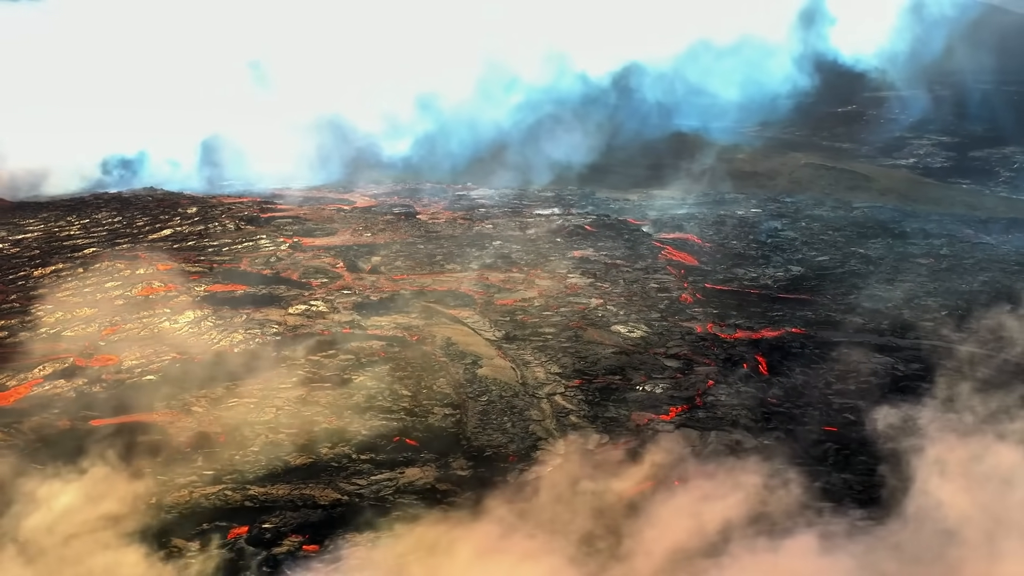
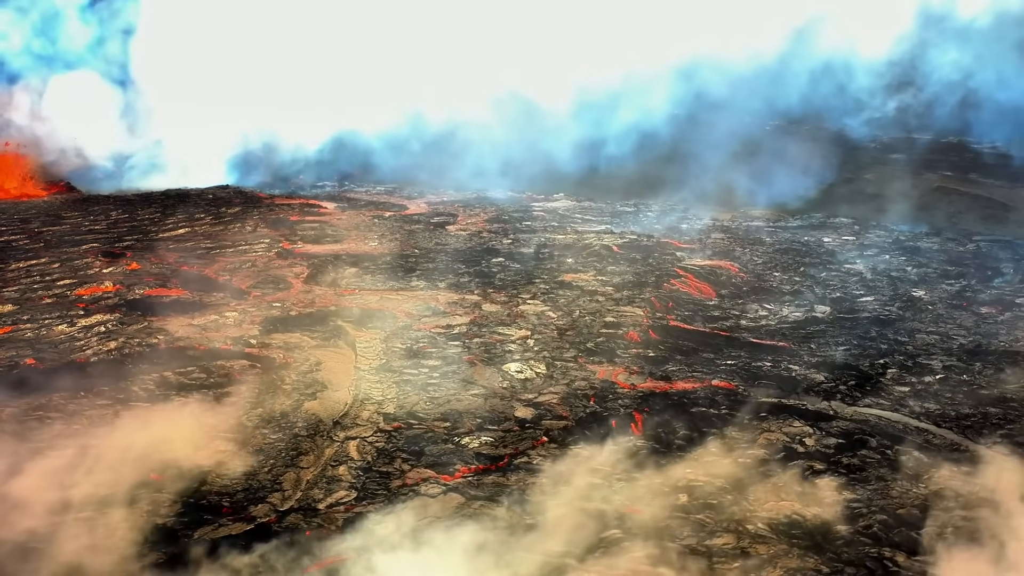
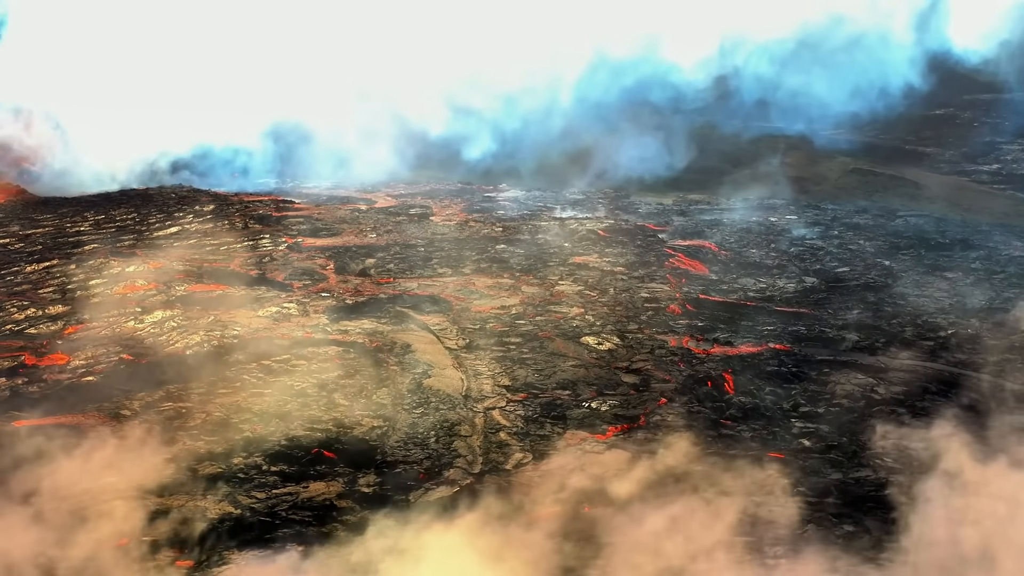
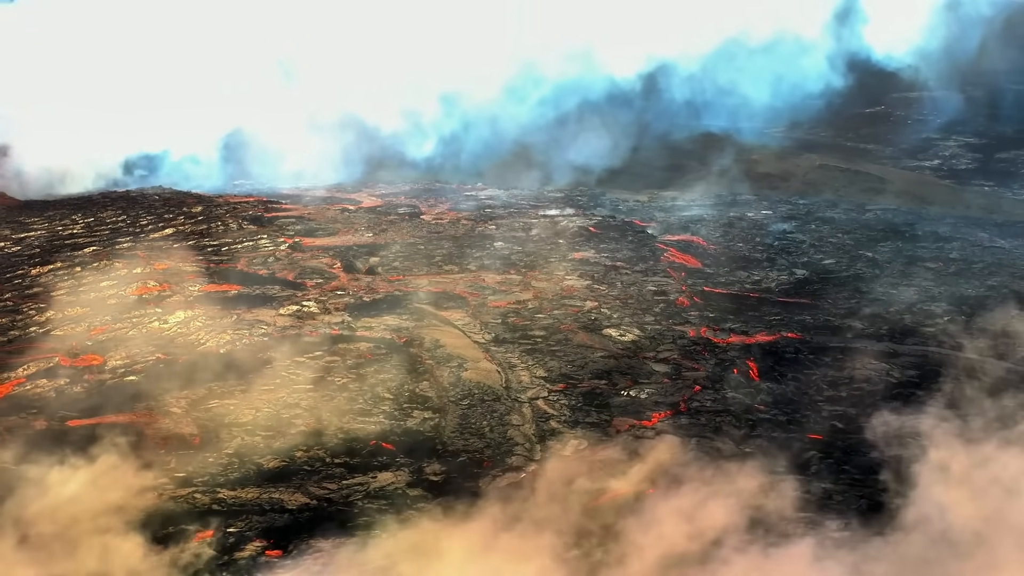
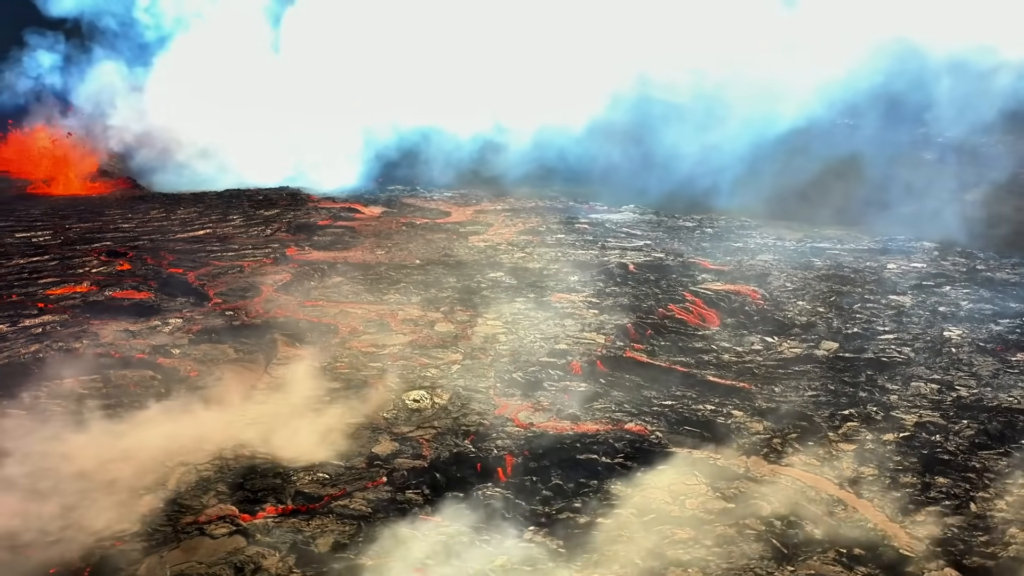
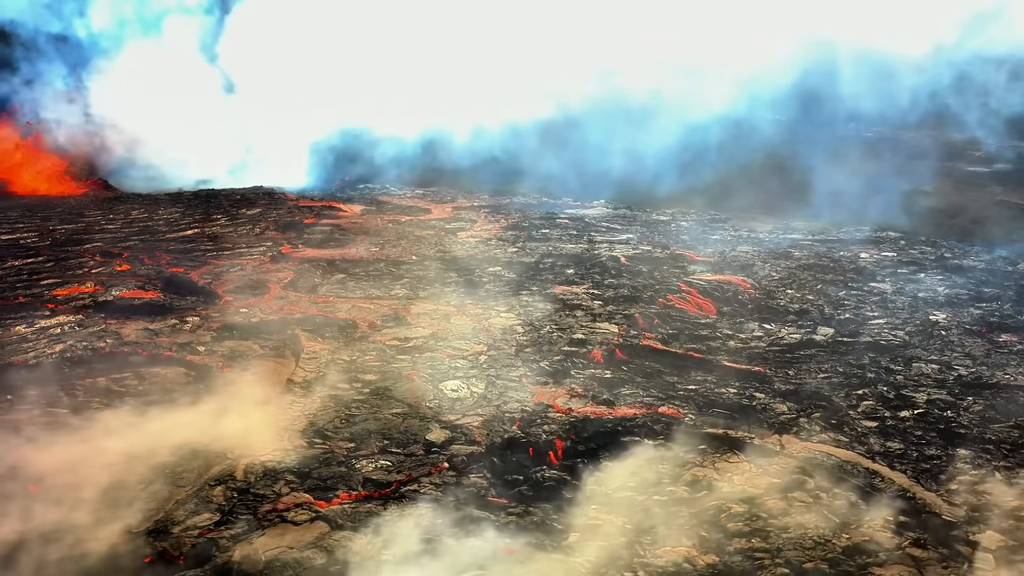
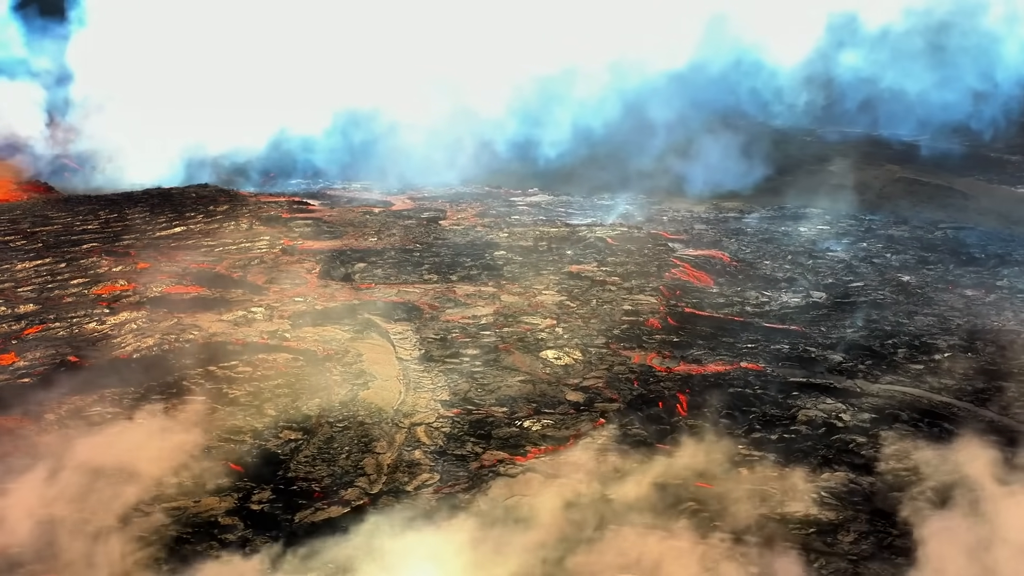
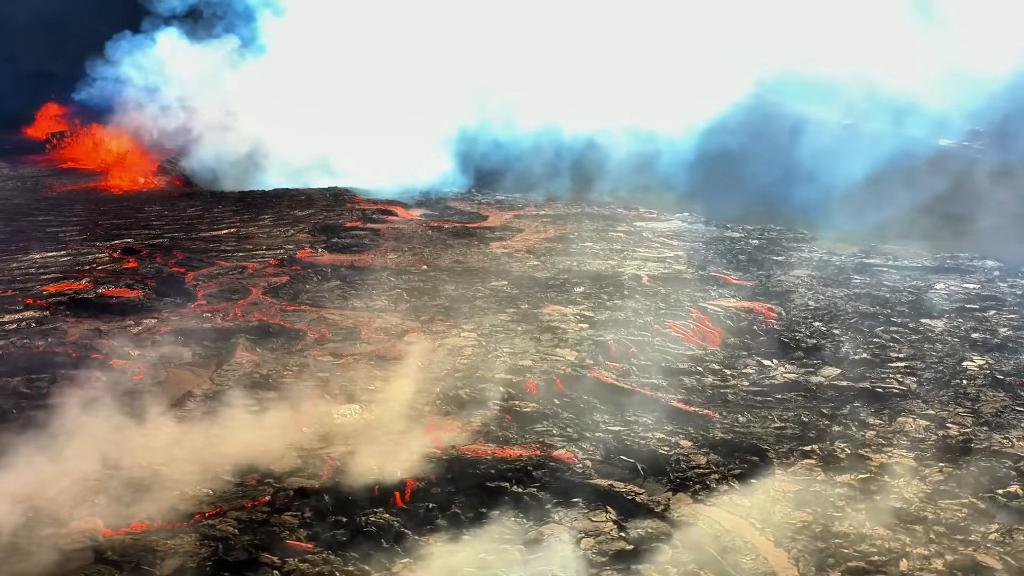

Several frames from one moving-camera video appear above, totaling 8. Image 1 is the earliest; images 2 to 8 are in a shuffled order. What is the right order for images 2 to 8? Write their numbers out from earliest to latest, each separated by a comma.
4, 3, 7, 2, 6, 5, 8
